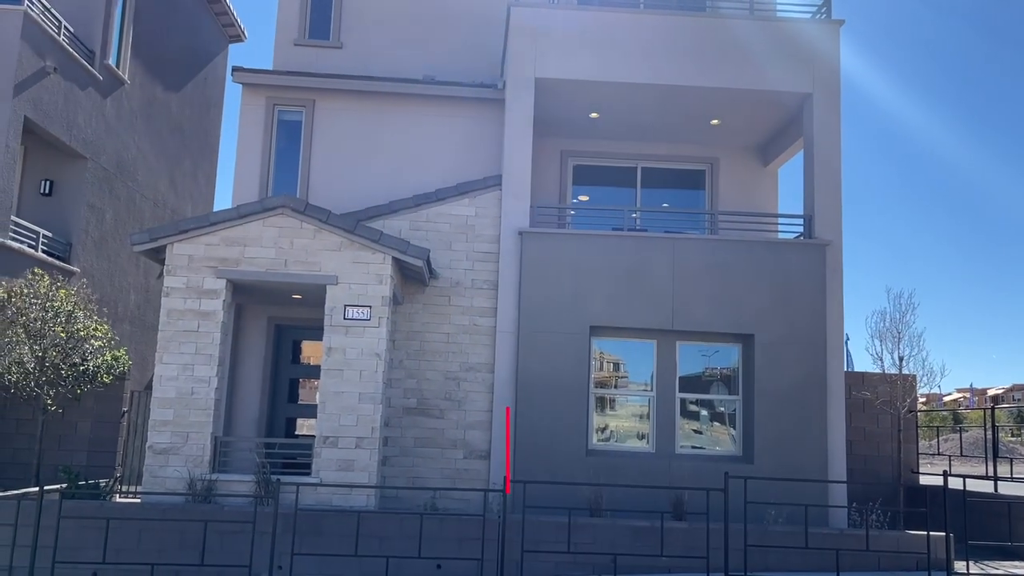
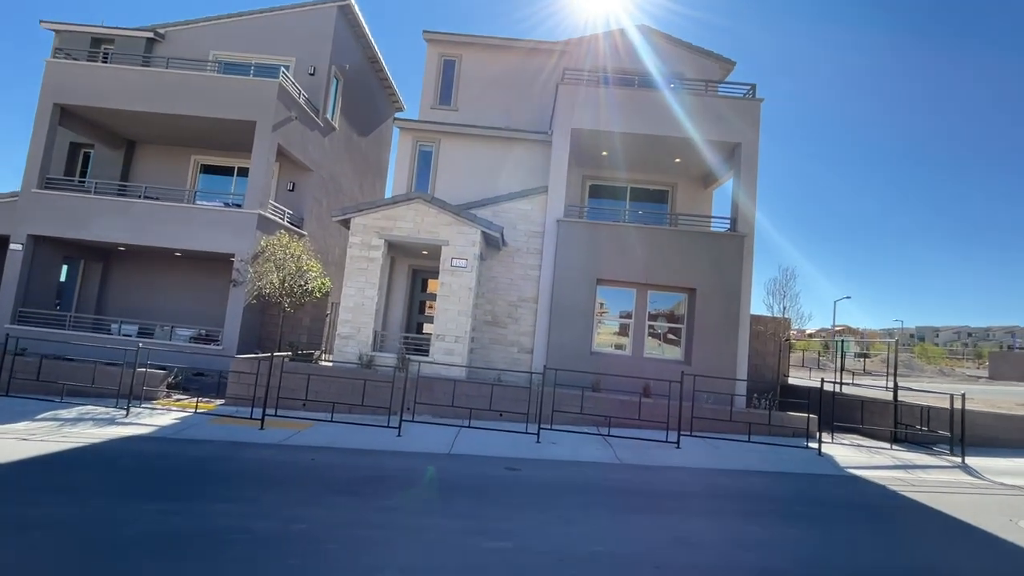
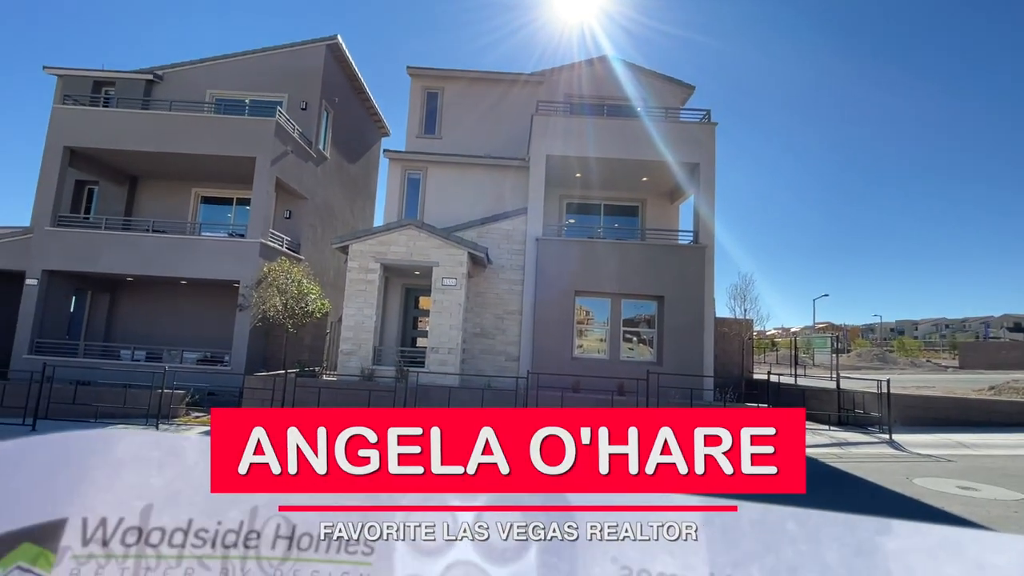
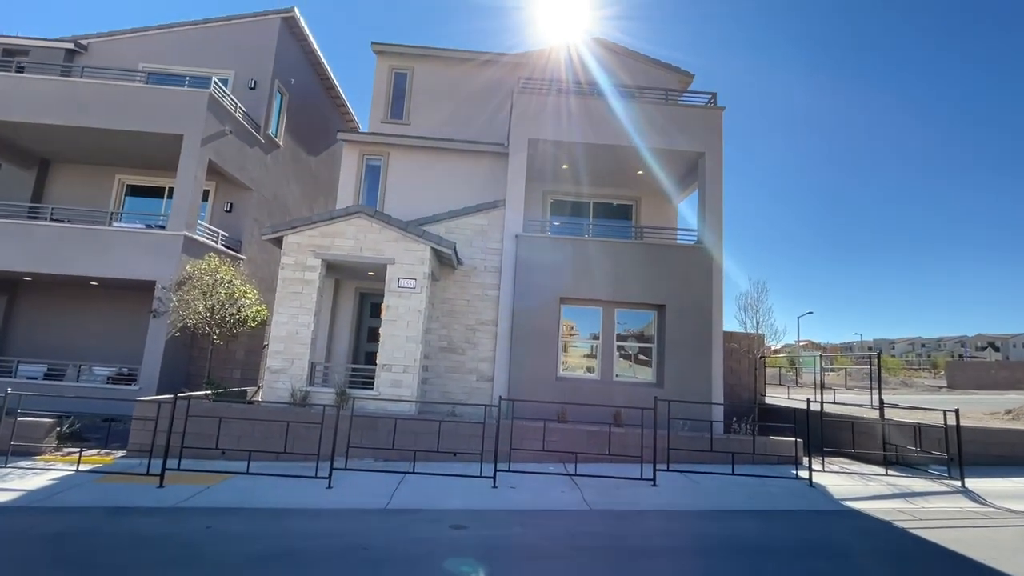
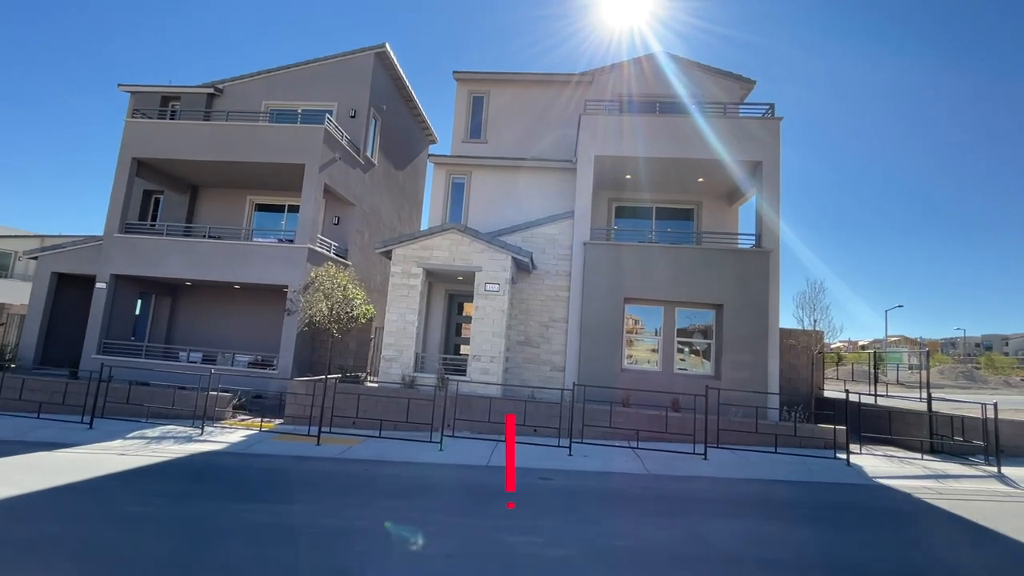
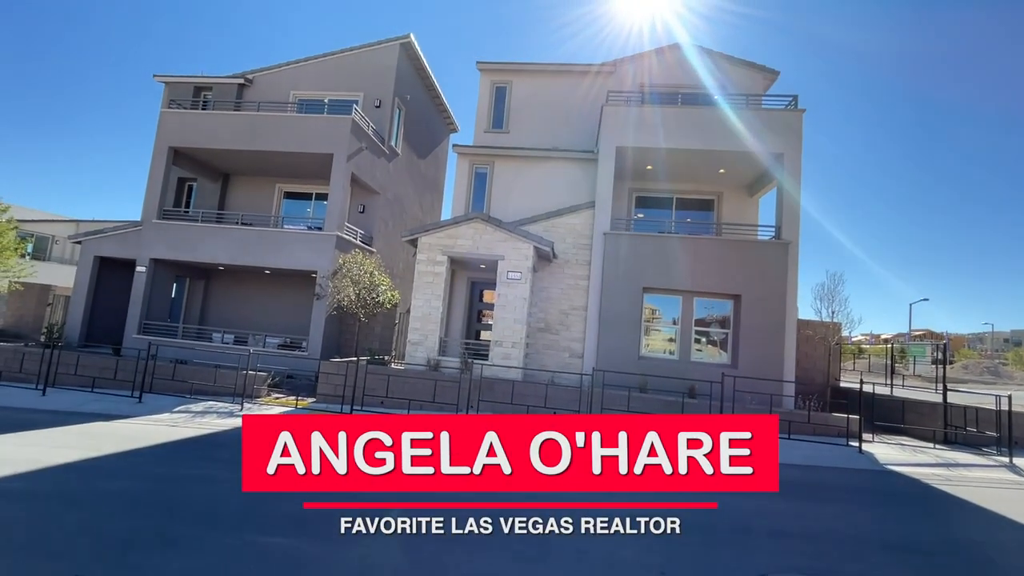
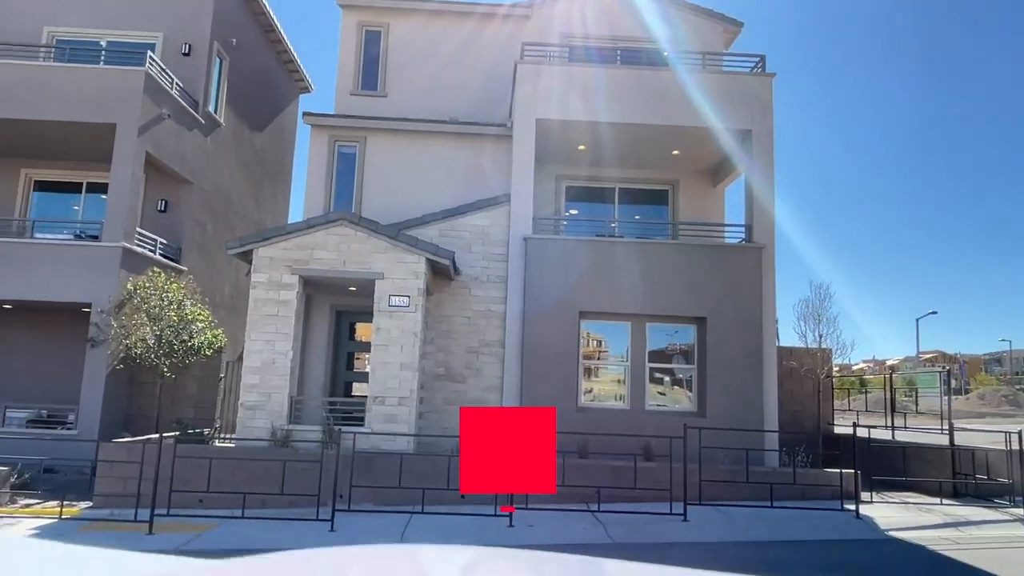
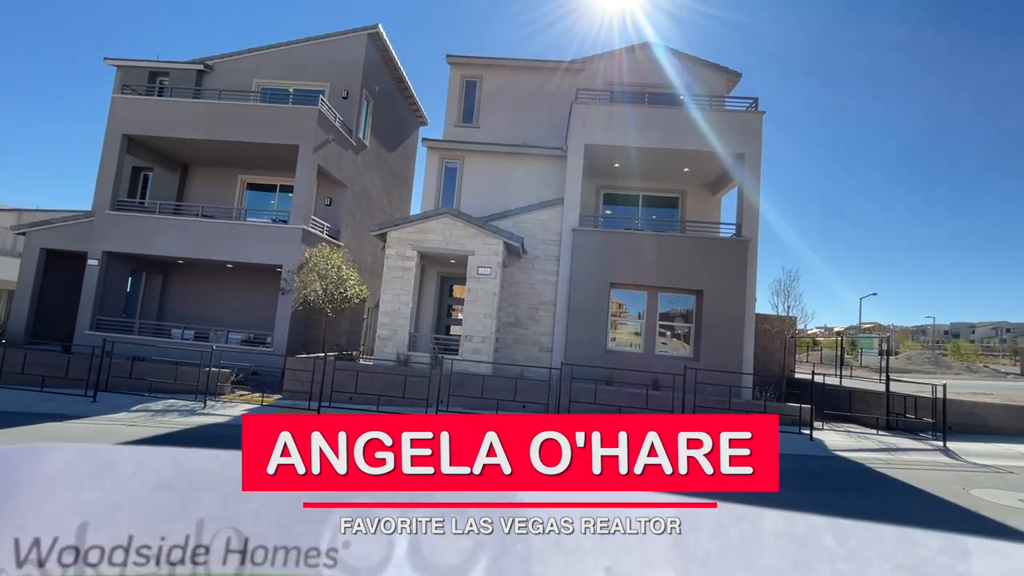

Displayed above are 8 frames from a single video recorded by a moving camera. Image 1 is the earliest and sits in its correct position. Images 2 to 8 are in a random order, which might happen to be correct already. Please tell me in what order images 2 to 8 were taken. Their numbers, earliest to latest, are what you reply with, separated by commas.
7, 3, 8, 6, 5, 2, 4
